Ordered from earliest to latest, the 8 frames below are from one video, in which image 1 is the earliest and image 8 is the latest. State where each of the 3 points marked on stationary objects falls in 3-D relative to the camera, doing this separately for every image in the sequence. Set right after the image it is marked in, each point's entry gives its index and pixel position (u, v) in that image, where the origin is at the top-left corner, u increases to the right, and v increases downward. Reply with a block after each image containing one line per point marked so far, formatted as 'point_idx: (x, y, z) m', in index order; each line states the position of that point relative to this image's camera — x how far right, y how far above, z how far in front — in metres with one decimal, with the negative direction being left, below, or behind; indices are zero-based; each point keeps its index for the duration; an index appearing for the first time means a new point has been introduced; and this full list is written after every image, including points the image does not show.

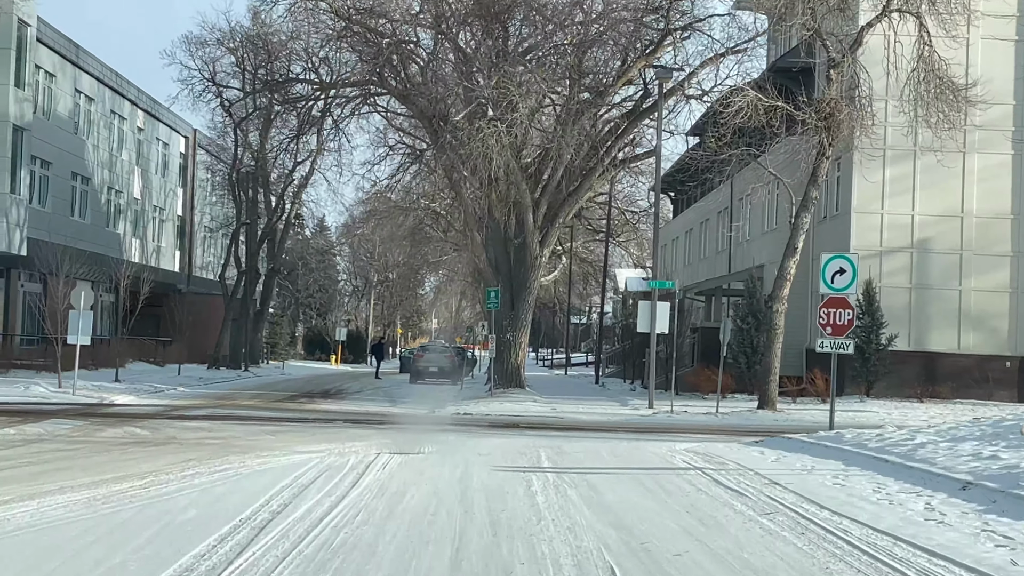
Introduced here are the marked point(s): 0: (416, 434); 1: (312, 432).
0: (-1.1, -1.6, +16.1) m
1: (-2.2, -1.6, +16.2) m
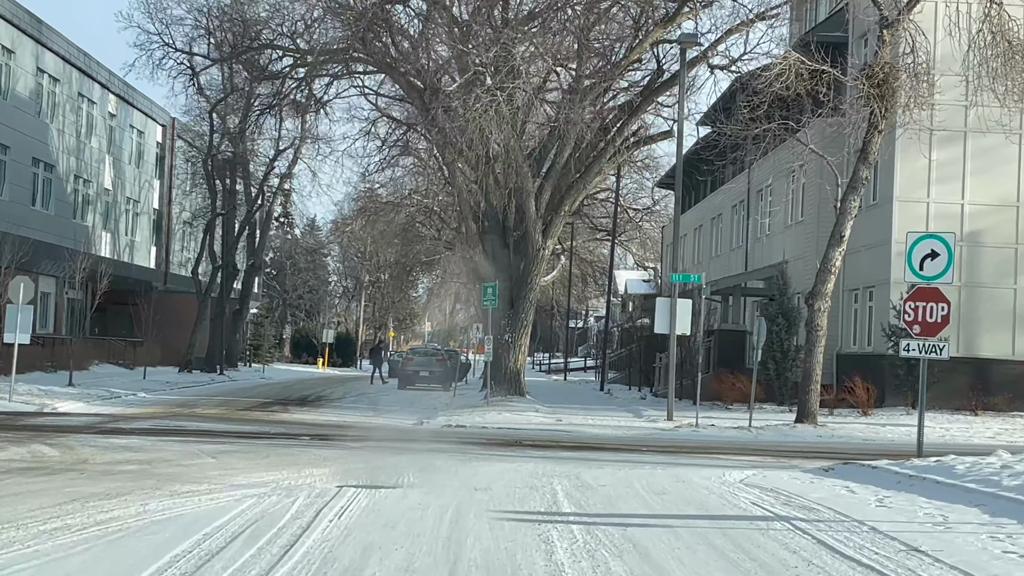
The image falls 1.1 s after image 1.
0: (-1.0, -1.5, +13.0) m
1: (-2.2, -1.5, +13.0) m
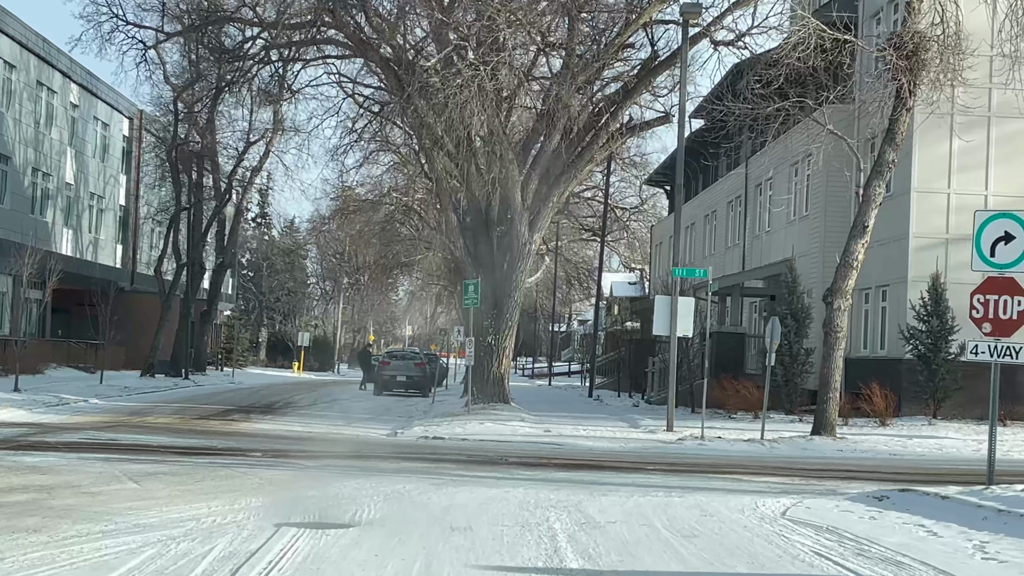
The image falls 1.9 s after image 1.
0: (-1.1, -1.4, +10.8) m
1: (-2.3, -1.4, +10.9) m
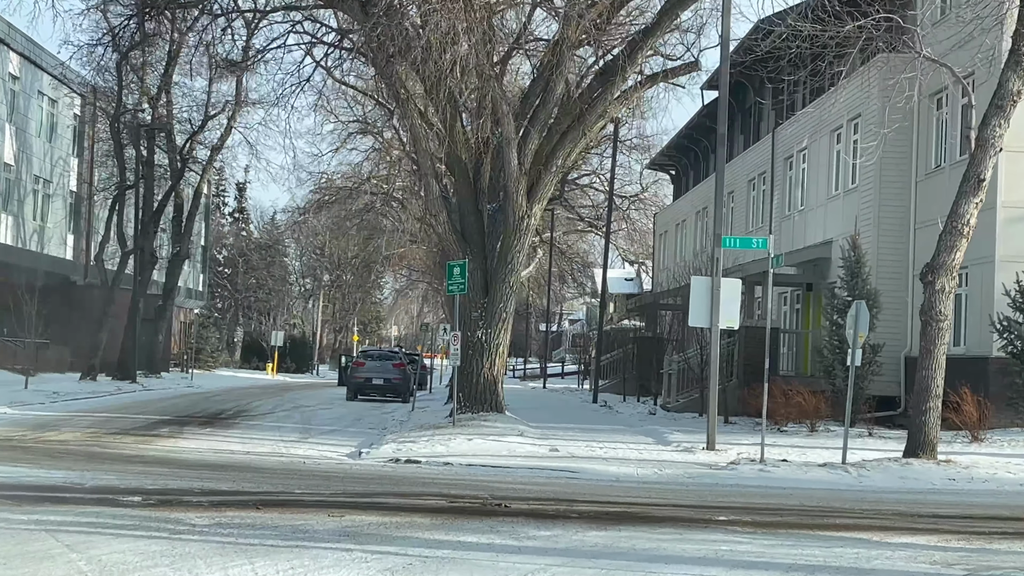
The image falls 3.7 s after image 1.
0: (-1.1, -1.2, +6.4) m
1: (-2.3, -1.2, +6.5) m
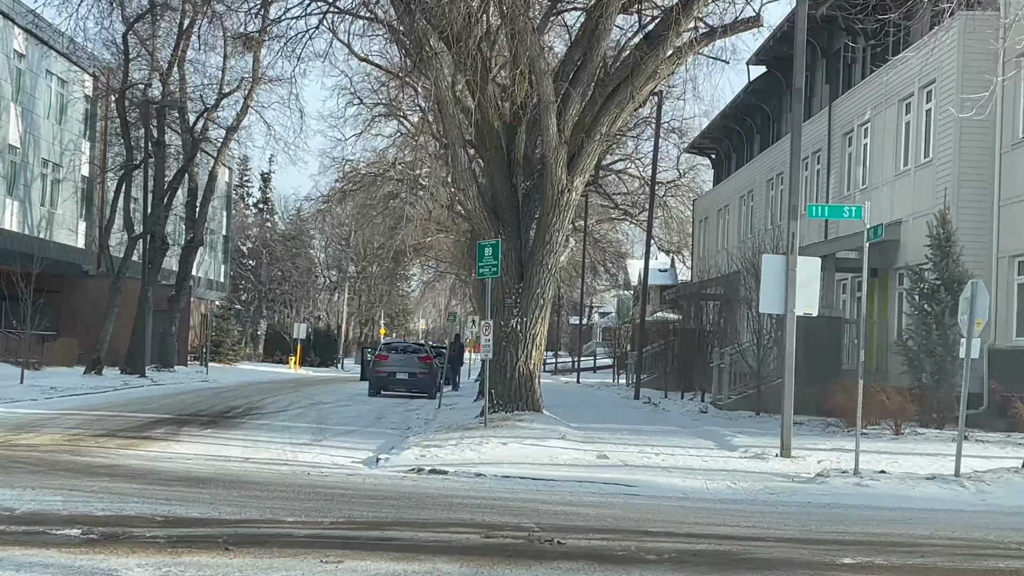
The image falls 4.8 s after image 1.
0: (-0.9, -1.0, +4.3) m
1: (-2.0, -1.0, +4.3) m
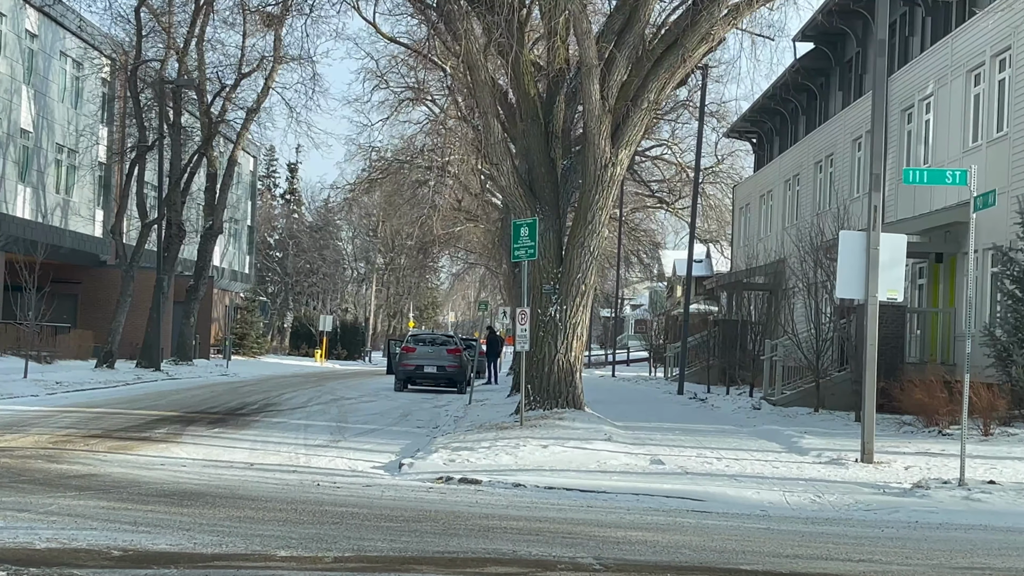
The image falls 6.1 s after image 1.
0: (-0.7, -0.9, +2.6) m
1: (-1.9, -0.9, +2.7) m
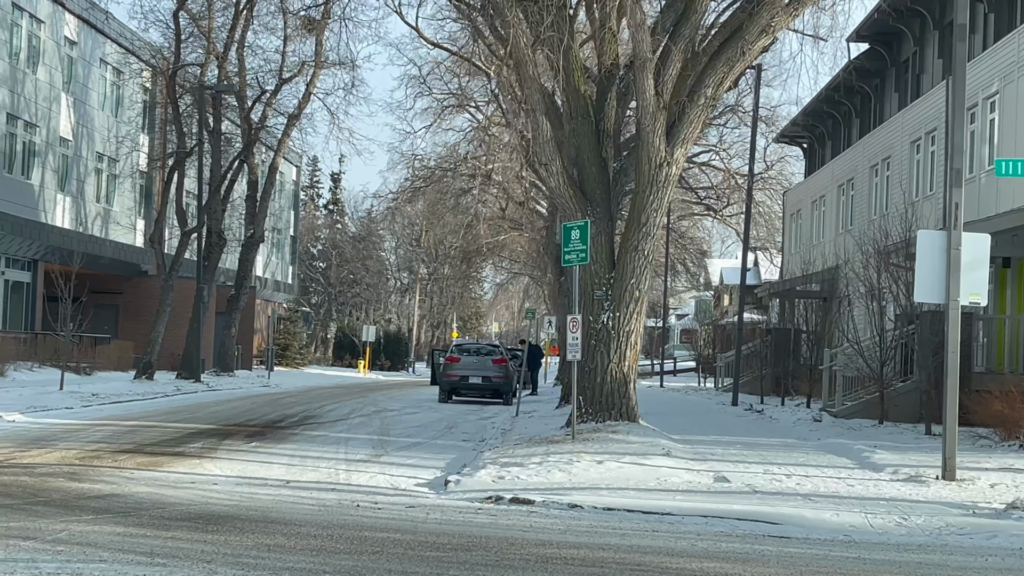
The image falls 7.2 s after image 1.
0: (-0.6, -0.9, +1.9) m
1: (-1.8, -0.9, +2.0) m
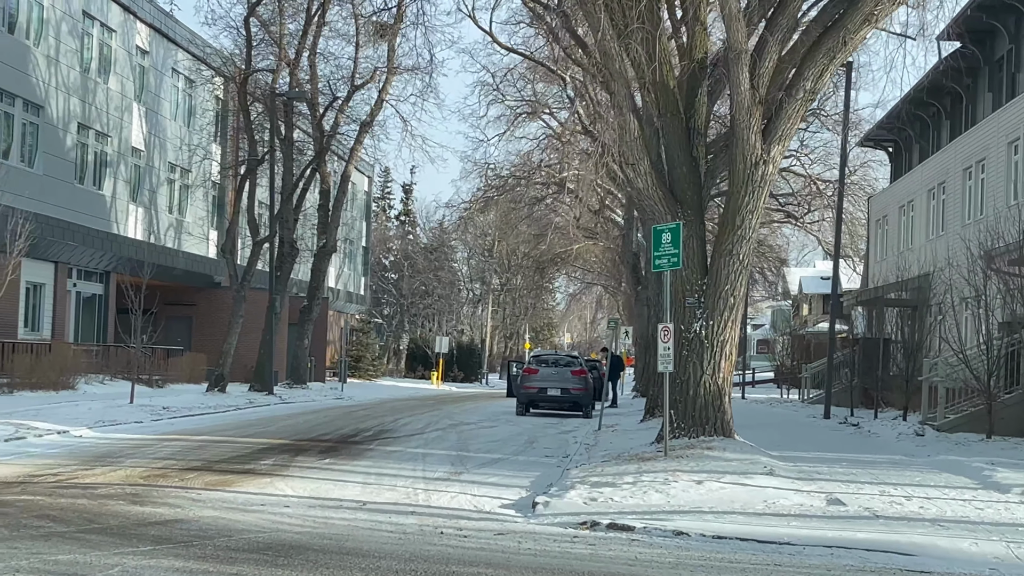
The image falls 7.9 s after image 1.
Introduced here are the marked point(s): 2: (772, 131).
0: (-0.4, -0.9, +1.1) m
1: (-1.5, -0.9, +1.3) m
2: (+2.6, +1.5, +14.3) m
